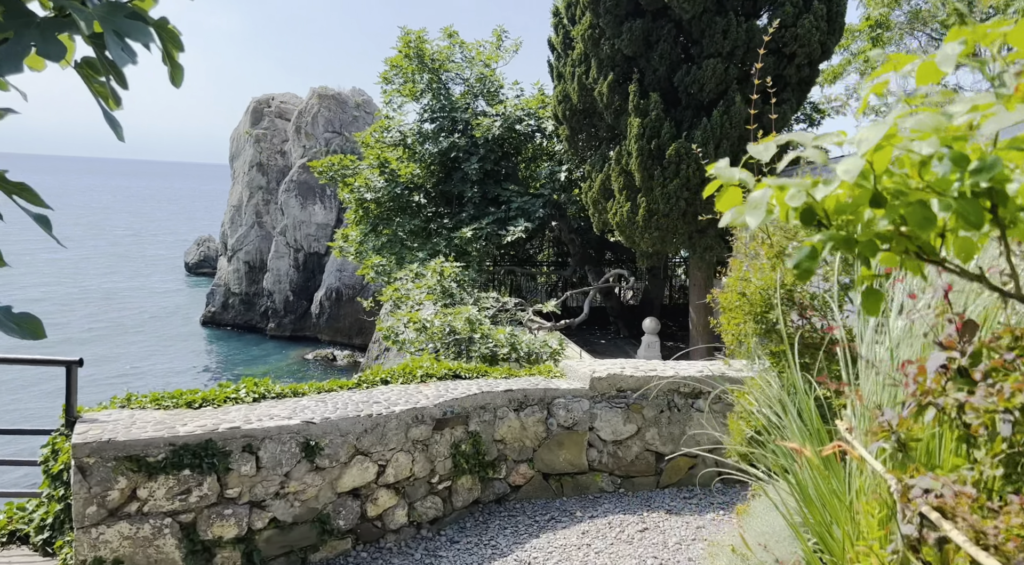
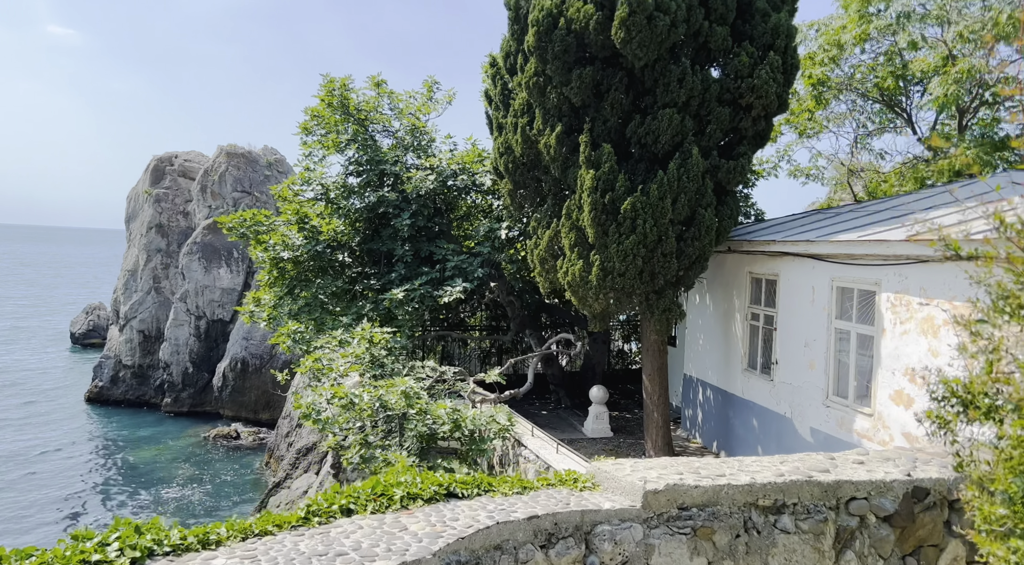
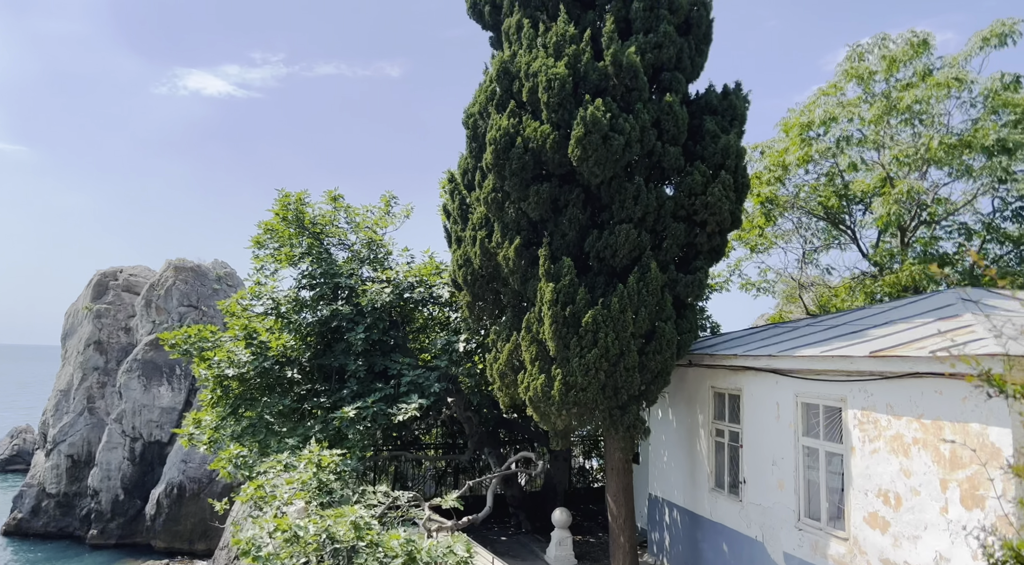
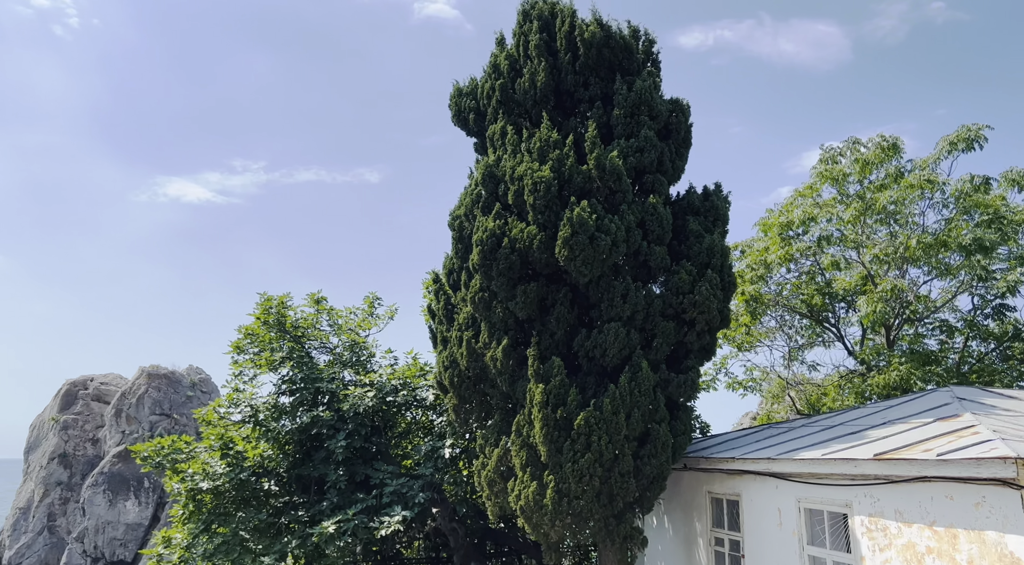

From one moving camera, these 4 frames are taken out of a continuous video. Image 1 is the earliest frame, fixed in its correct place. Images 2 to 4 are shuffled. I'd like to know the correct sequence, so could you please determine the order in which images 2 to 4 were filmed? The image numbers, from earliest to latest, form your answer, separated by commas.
2, 3, 4
